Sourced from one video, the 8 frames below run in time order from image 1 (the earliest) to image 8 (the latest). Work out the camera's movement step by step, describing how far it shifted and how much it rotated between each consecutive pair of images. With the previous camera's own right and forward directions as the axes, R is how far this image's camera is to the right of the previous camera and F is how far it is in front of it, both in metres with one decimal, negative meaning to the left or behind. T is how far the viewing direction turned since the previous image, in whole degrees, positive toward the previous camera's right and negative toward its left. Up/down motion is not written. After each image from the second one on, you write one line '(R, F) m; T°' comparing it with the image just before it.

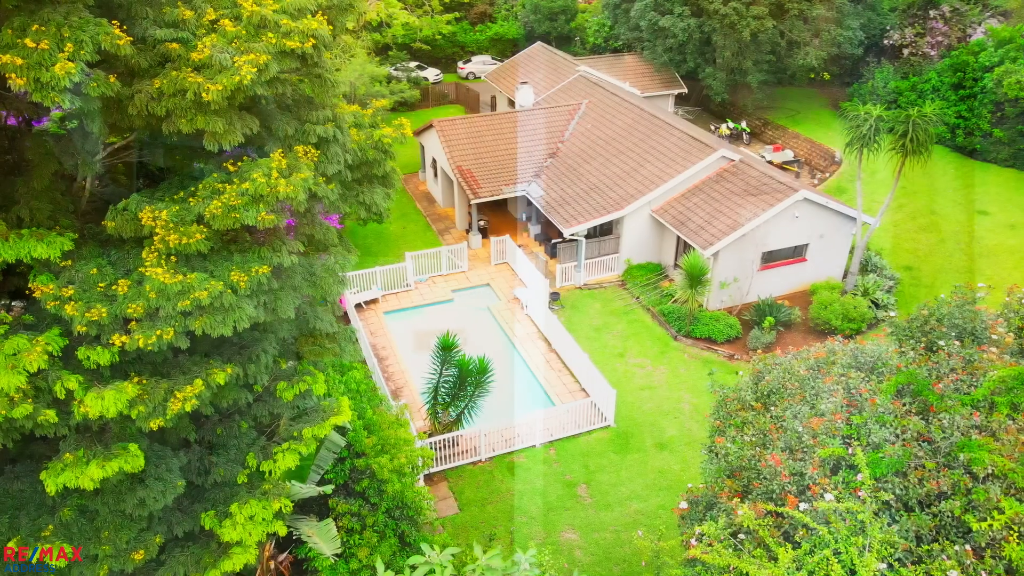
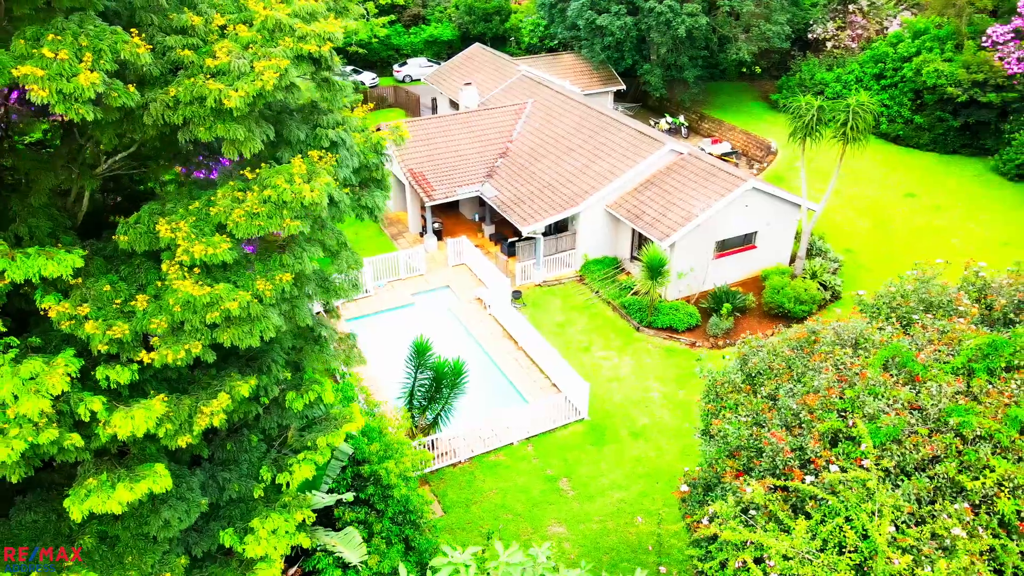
(-0.9, -0.1) m; +5°
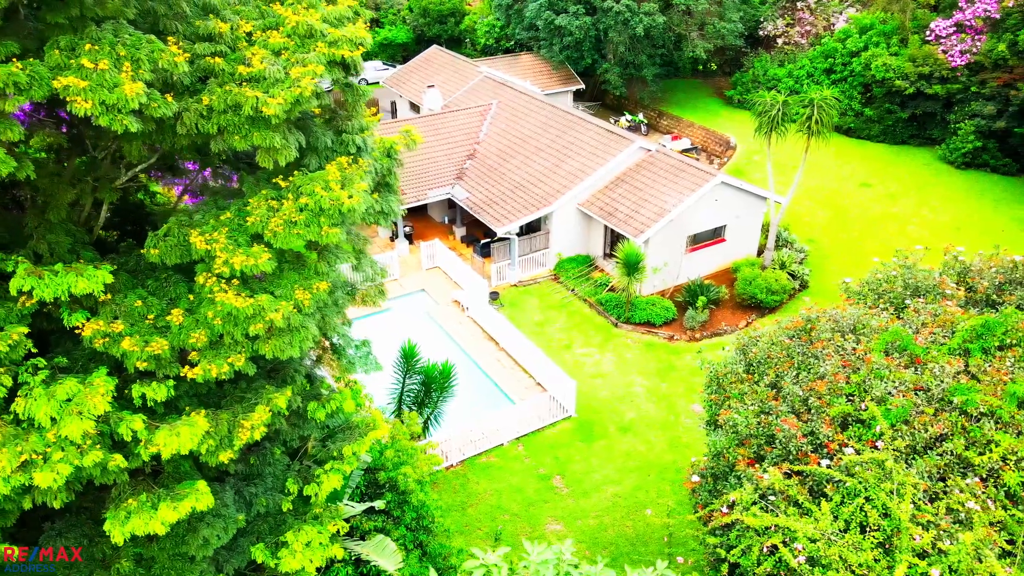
(-0.9, 0.0) m; +4°
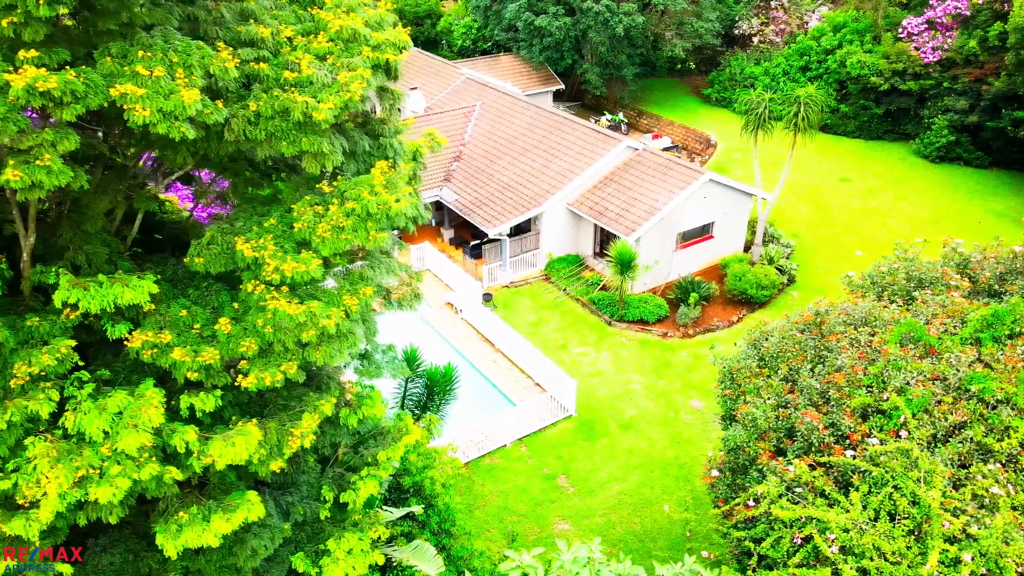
(-0.7, 0.0) m; +2°
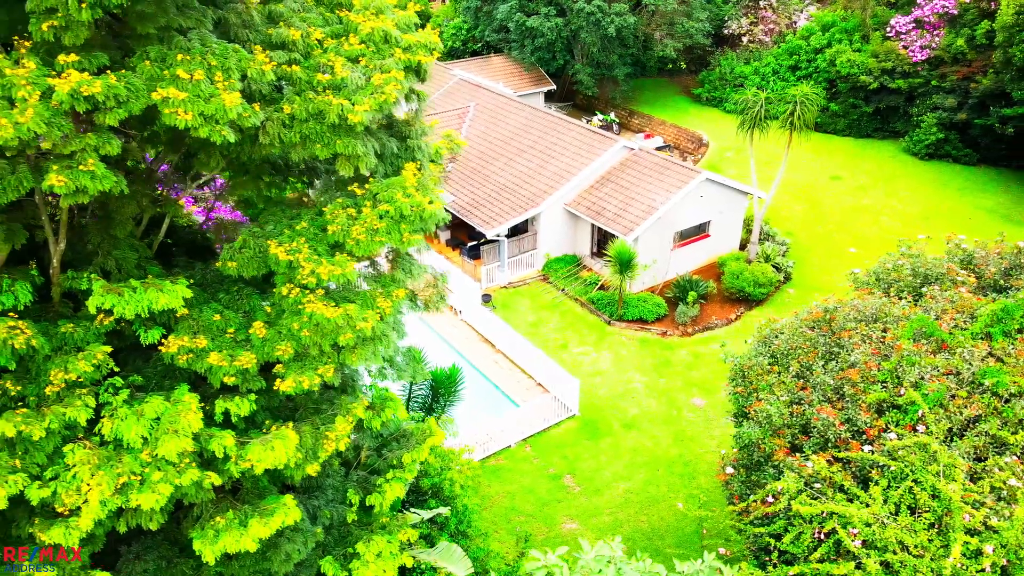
(-0.5, 0.0) m; +1°
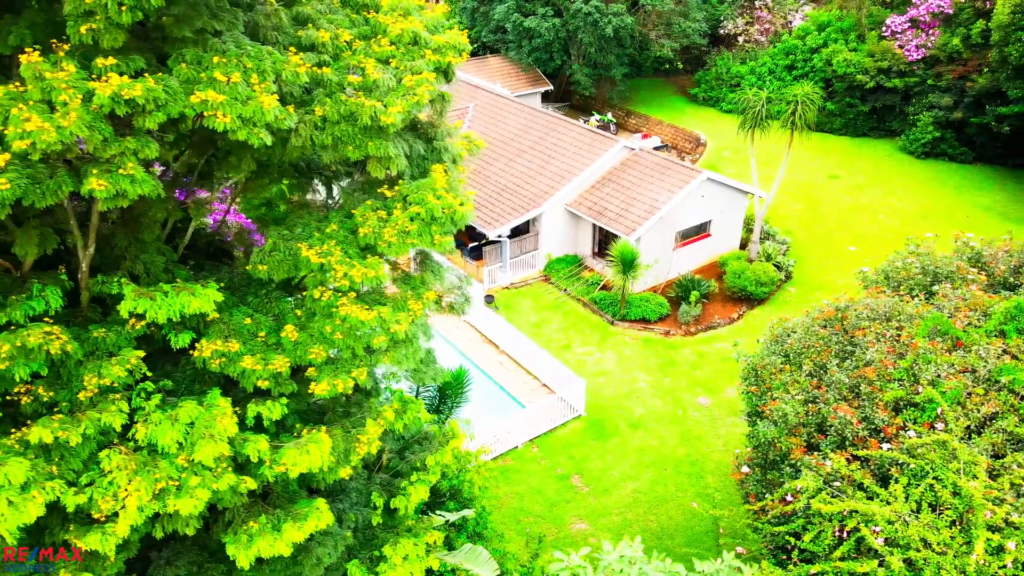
(-0.4, 0.0) m; +1°
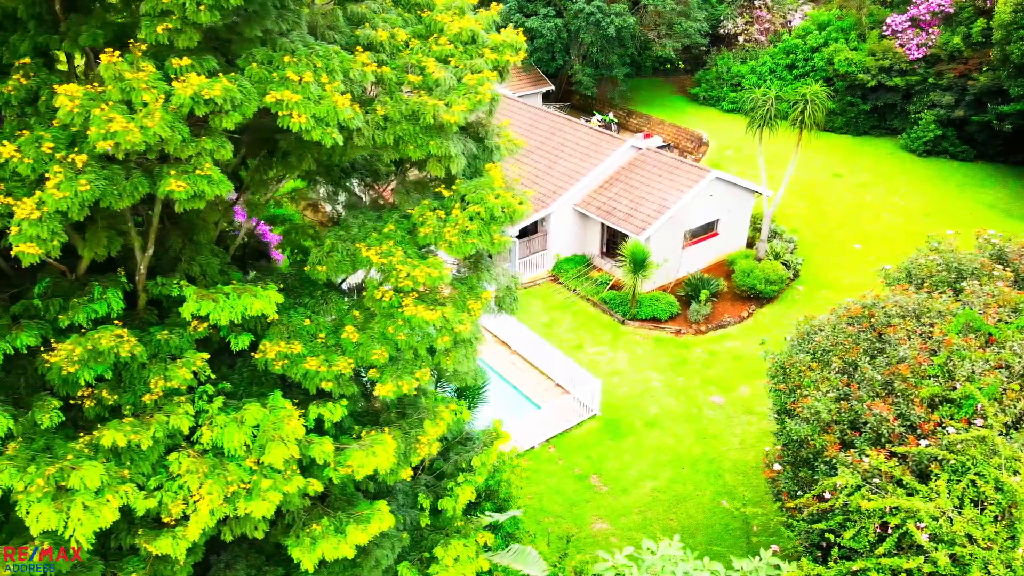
(-0.6, 0.0) m; +1°
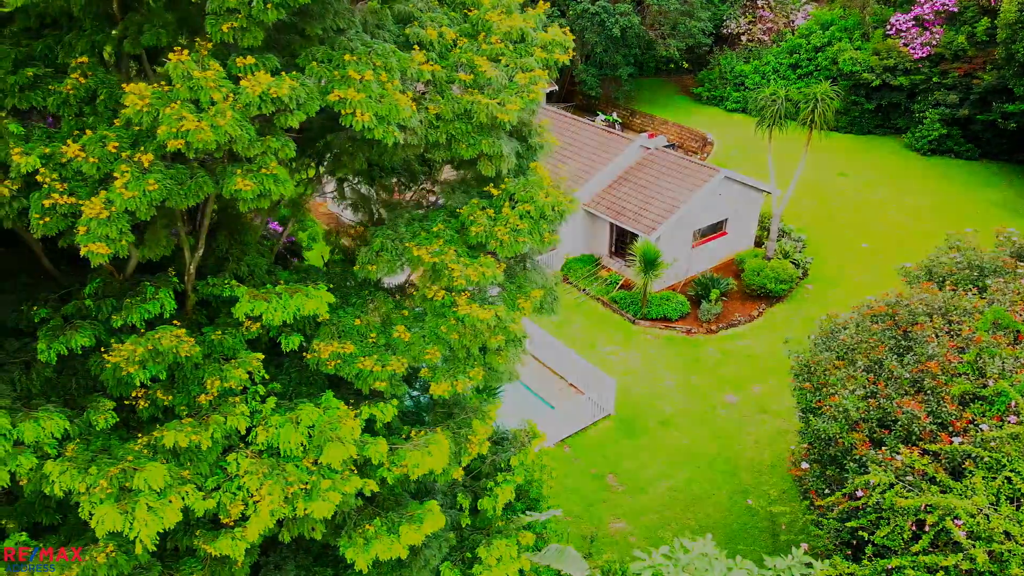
(-0.5, 0.0) m; 0°
